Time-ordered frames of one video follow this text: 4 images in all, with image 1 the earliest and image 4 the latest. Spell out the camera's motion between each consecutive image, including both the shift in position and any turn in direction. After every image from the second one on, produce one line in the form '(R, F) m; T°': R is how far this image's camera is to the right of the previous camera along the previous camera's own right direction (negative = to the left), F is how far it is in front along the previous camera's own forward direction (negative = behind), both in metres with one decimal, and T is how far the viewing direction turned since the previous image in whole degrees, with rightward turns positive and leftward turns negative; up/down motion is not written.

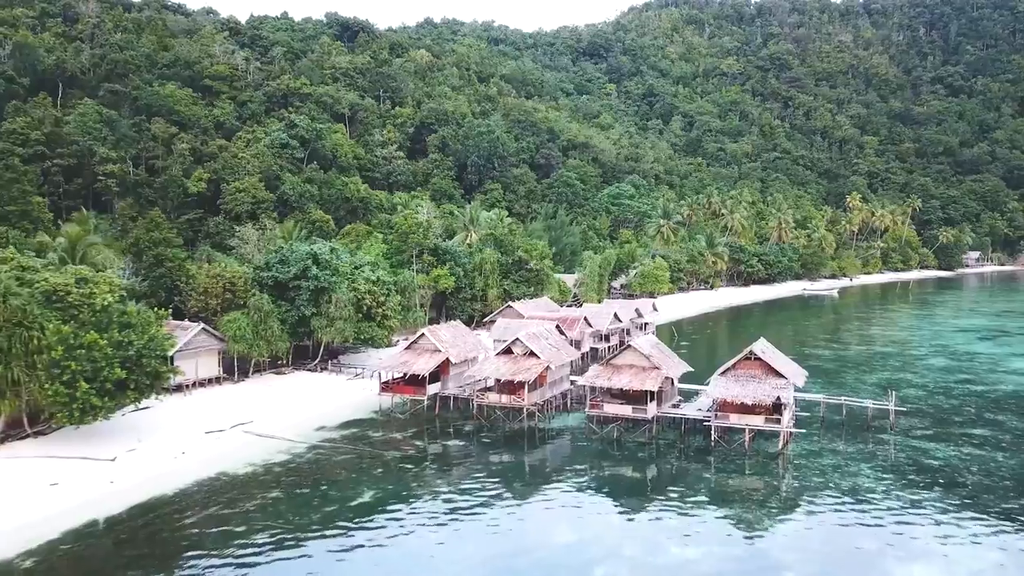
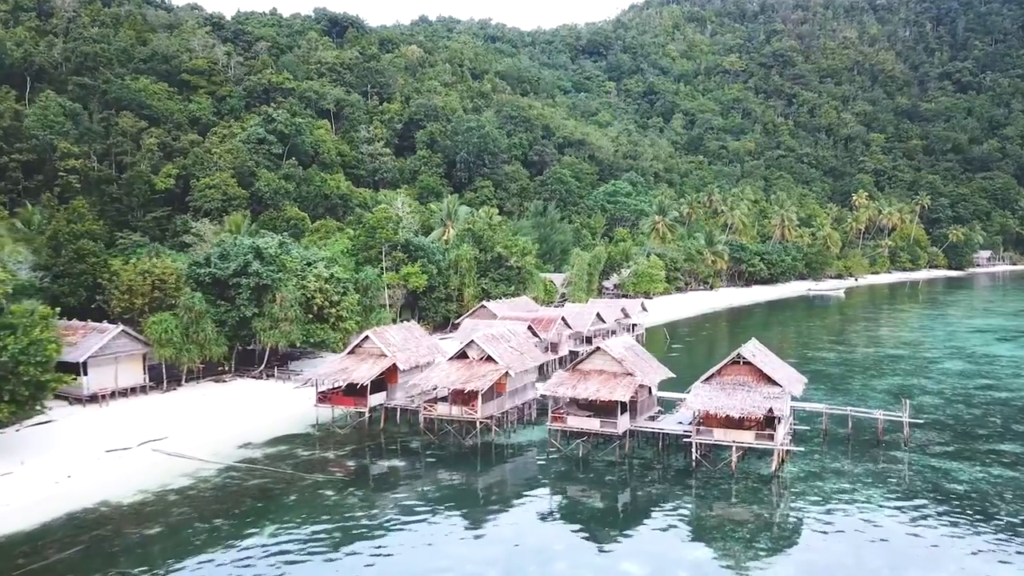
(+1.9, +4.5) m; 0°
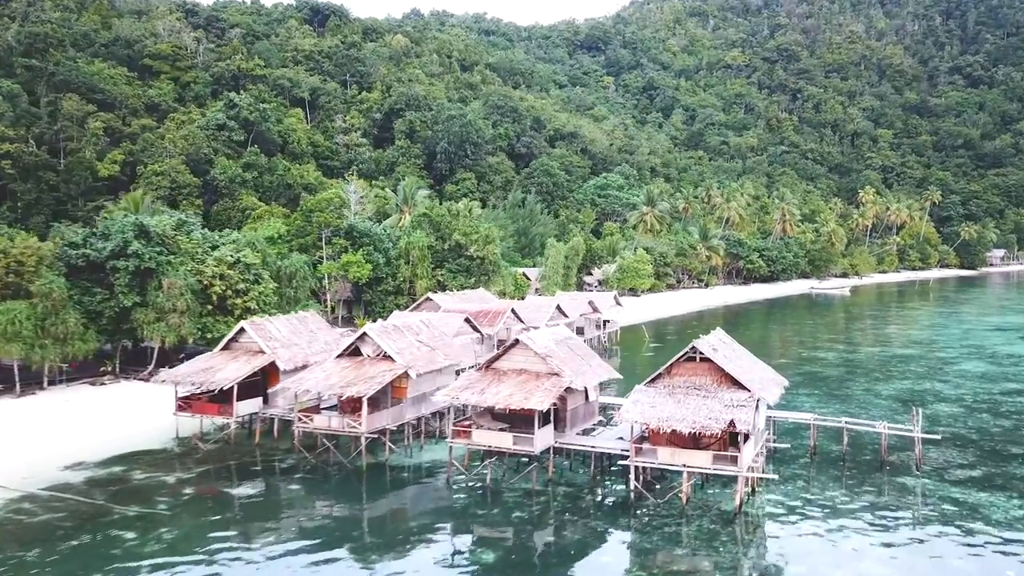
(+3.0, +6.2) m; -1°
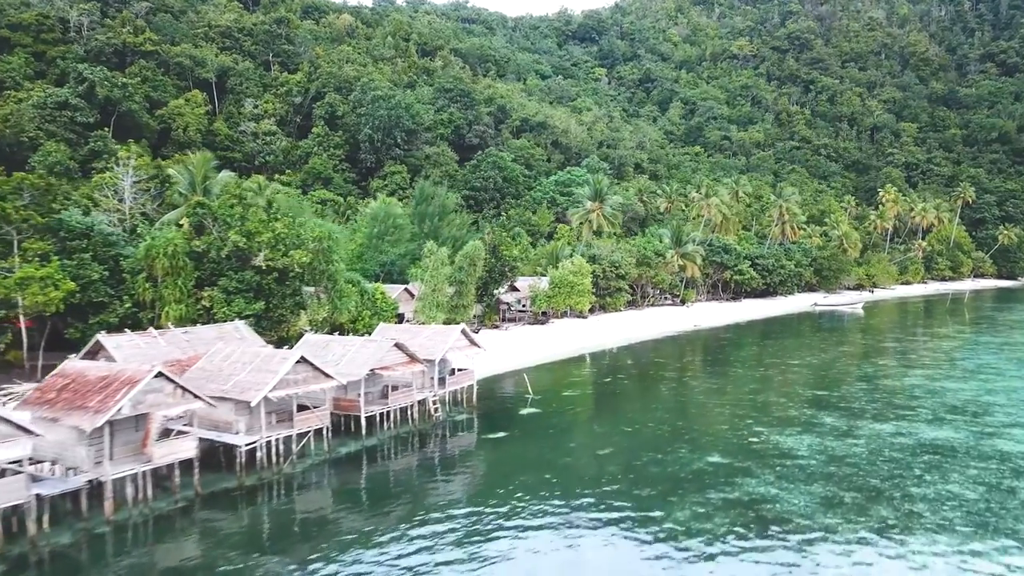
(+8.5, +17.8) m; -2°
